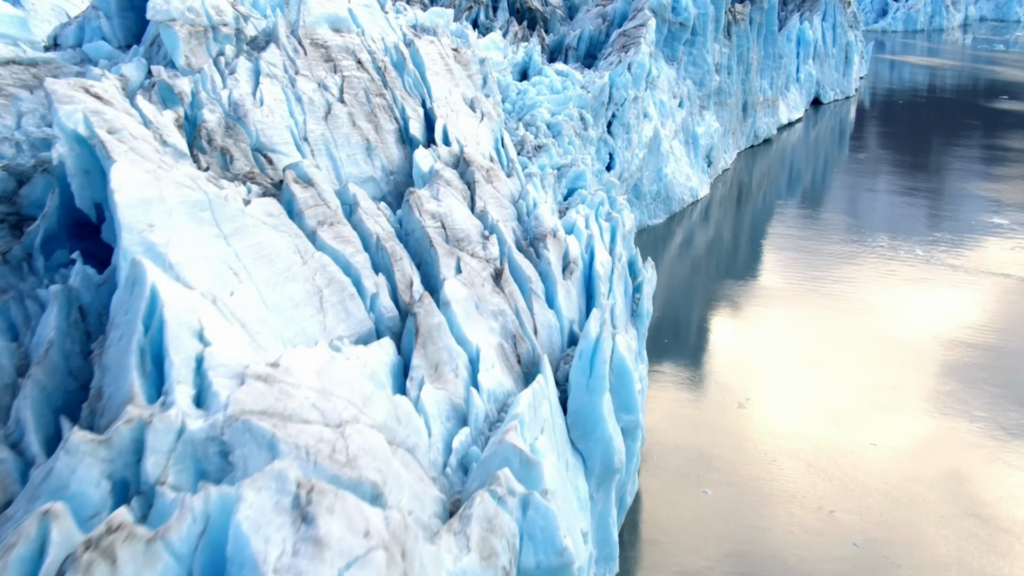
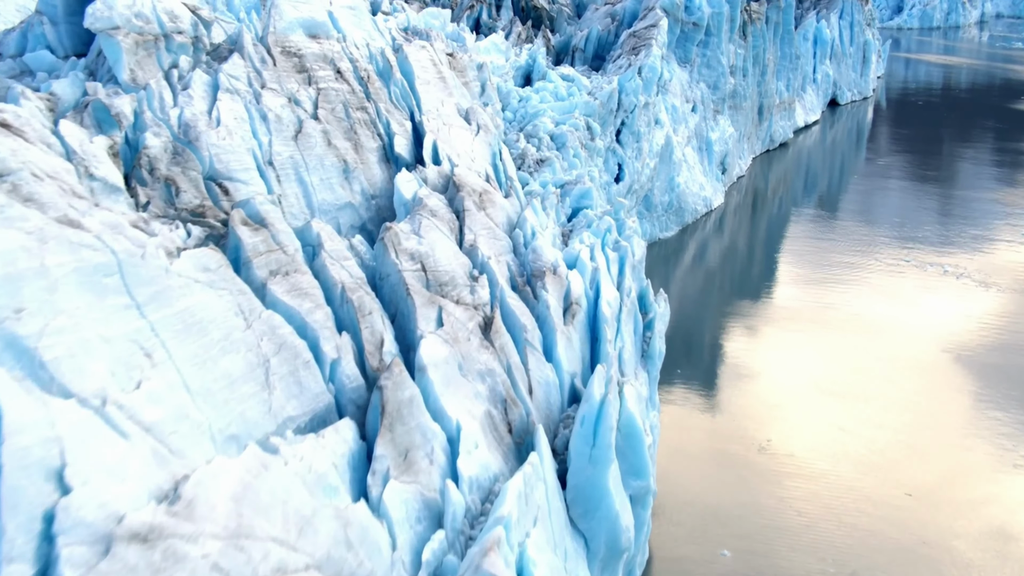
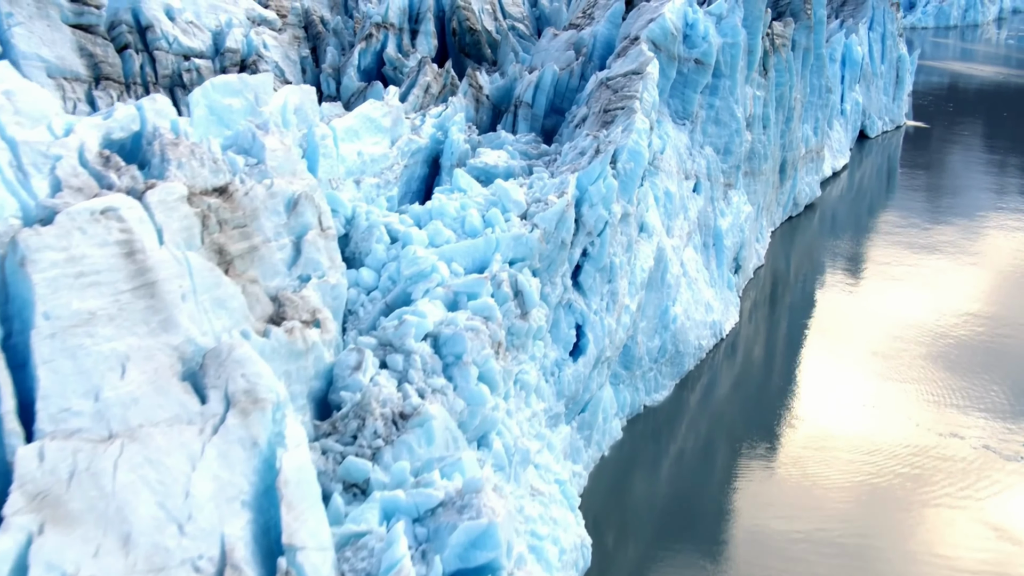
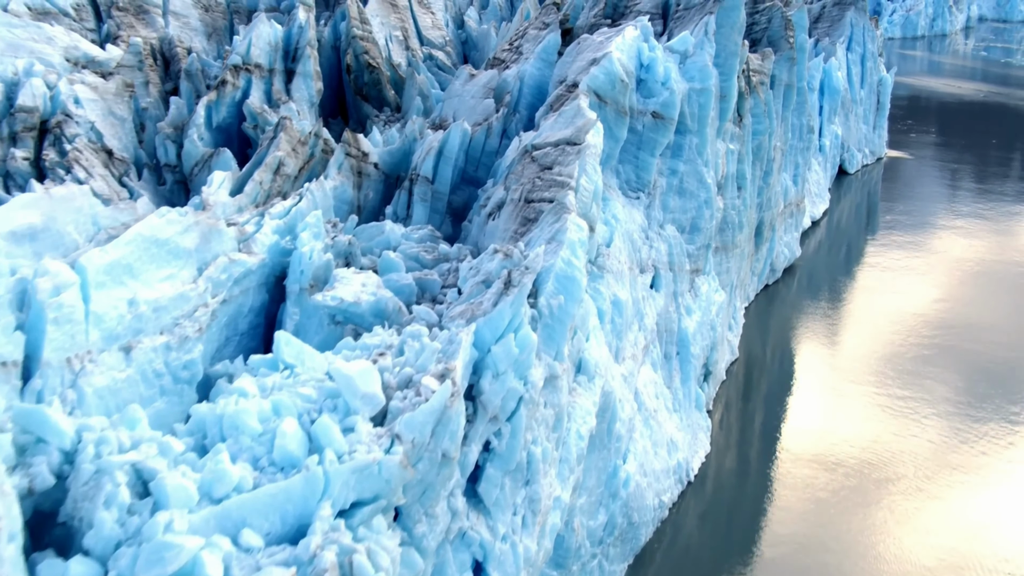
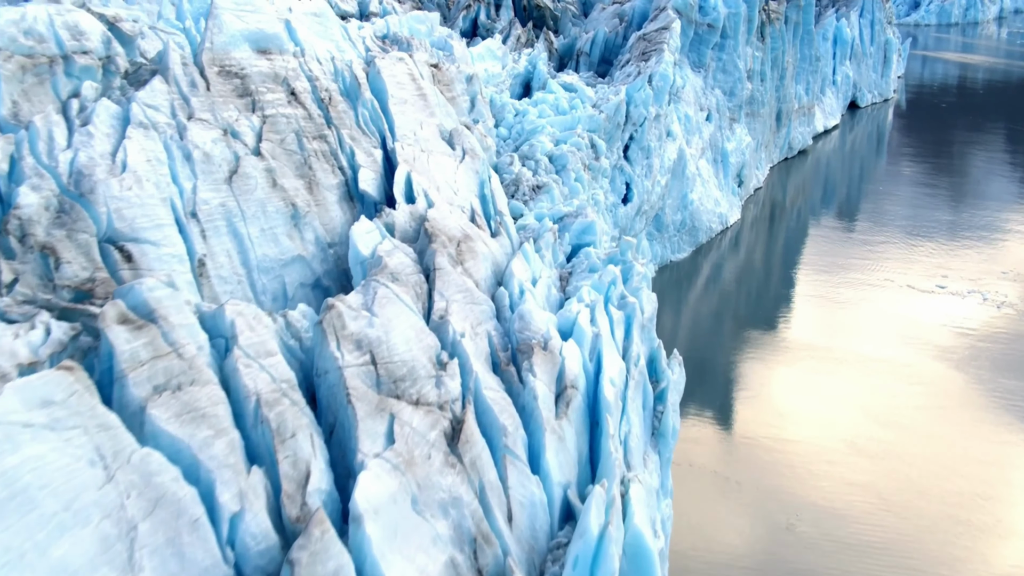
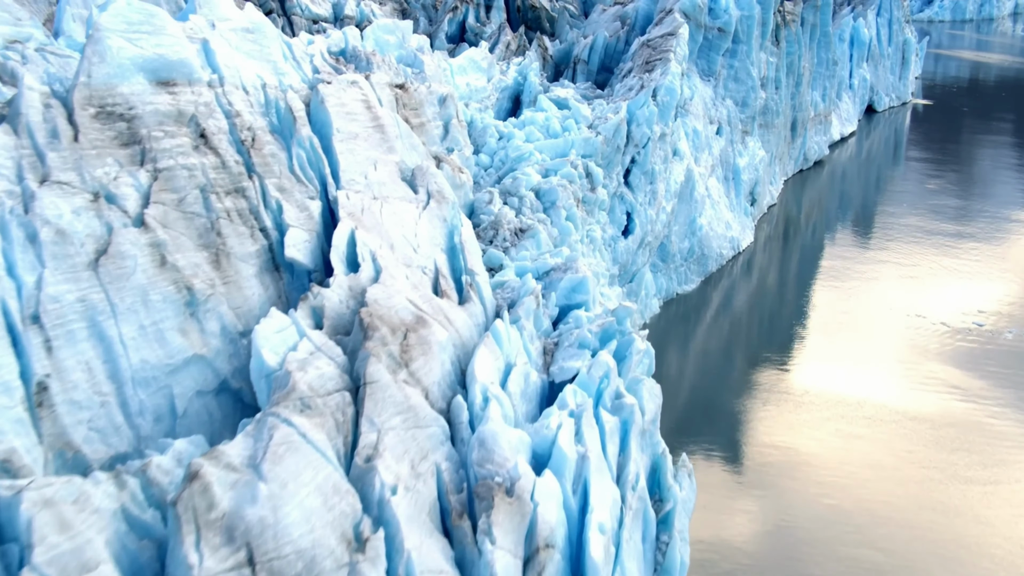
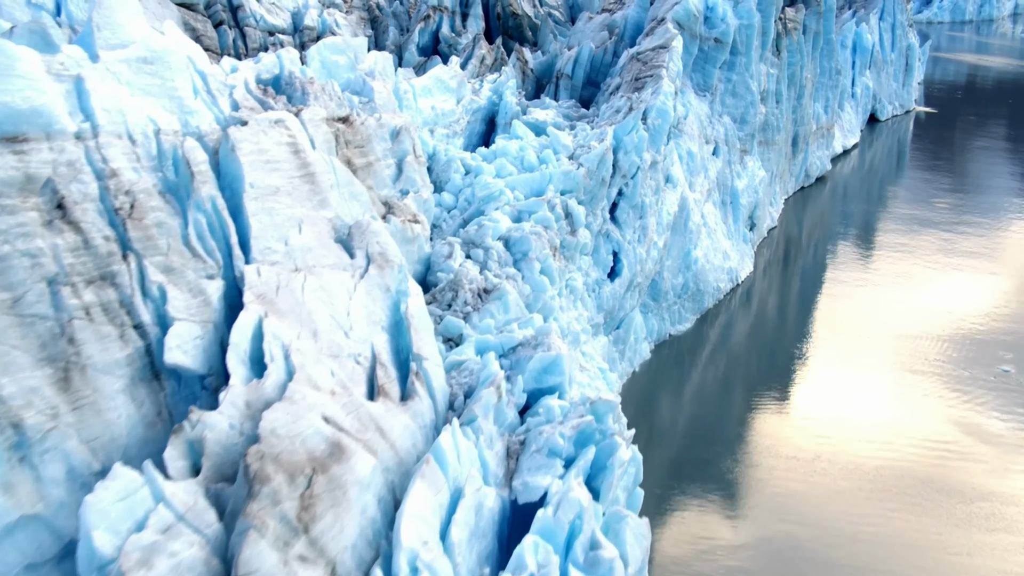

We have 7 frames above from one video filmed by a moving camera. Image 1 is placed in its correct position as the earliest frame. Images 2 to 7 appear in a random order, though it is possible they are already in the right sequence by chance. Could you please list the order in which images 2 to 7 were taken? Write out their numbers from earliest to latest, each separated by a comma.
2, 5, 6, 7, 3, 4
